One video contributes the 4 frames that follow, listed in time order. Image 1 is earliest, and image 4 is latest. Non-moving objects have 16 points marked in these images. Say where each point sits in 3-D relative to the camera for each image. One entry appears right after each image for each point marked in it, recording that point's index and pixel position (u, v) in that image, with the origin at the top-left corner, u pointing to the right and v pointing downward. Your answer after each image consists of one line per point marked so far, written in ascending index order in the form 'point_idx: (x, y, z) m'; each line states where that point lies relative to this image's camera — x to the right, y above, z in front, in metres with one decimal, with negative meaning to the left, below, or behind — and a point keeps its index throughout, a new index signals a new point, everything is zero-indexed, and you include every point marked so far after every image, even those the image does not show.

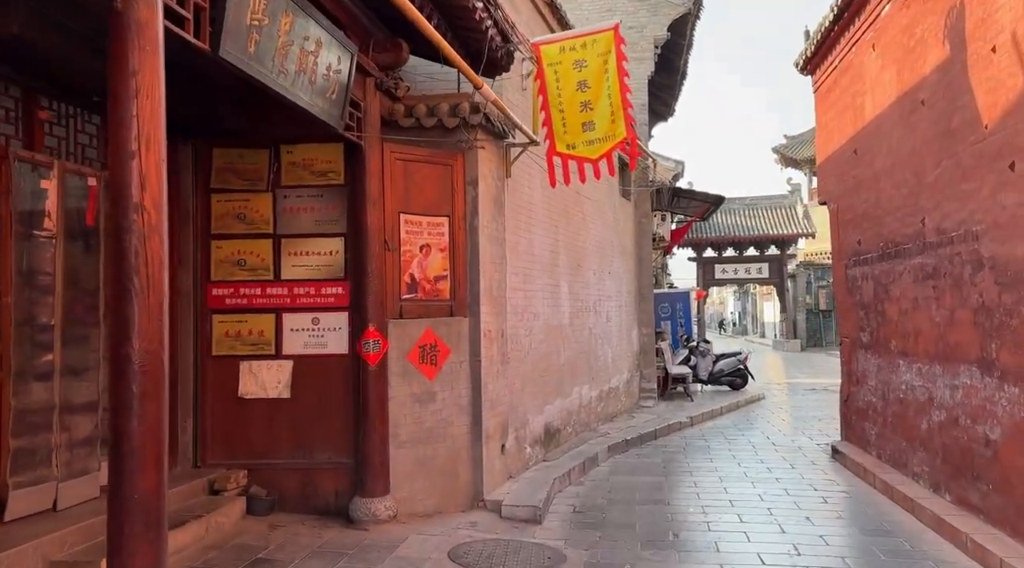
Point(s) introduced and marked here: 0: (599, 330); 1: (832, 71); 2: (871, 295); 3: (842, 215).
0: (+1.1, -0.6, +10.6) m
1: (+3.4, +2.3, +9.0) m
2: (+3.4, -0.1, +7.9) m
3: (+3.5, +0.7, +8.7) m
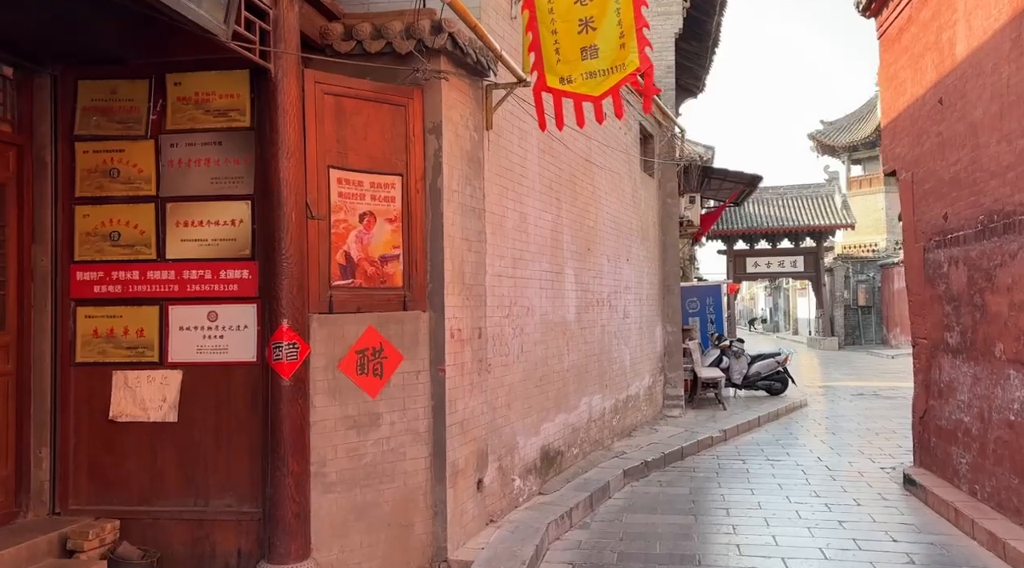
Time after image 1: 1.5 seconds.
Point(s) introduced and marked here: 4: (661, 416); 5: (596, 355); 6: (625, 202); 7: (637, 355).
0: (+1.1, -0.5, +8.9) m
1: (+3.4, +2.4, +7.2) m
2: (+3.3, 0.0, +6.1) m
3: (+3.4, +0.8, +6.9) m
4: (+1.9, -1.7, +10.8) m
5: (+0.8, -0.7, +8.1) m
6: (+1.3, +0.9, +9.4) m
7: (+1.5, -0.8, +9.8) m
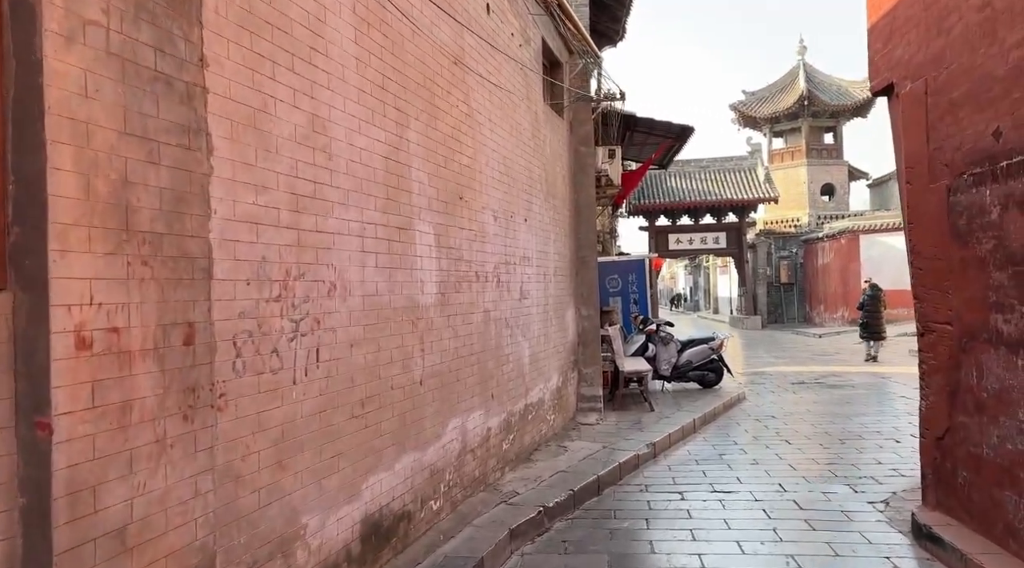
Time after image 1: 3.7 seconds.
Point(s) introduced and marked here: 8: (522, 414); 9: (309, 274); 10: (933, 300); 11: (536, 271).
0: (0.0, -0.3, +6.3) m
1: (+2.3, +2.6, +4.8) m
2: (+2.4, +0.2, +3.7) m
3: (+2.5, +1.1, +4.6) m
4: (+0.6, -1.4, +8.4) m
5: (-0.3, -0.5, +5.5) m
6: (+0.1, +1.2, +6.9) m
7: (+0.2, -0.6, +7.3) m
8: (+0.1, -1.0, +6.6) m
9: (-0.8, 0.0, +3.4) m
10: (+2.5, -0.1, +5.0) m
11: (+0.2, +0.1, +7.3) m
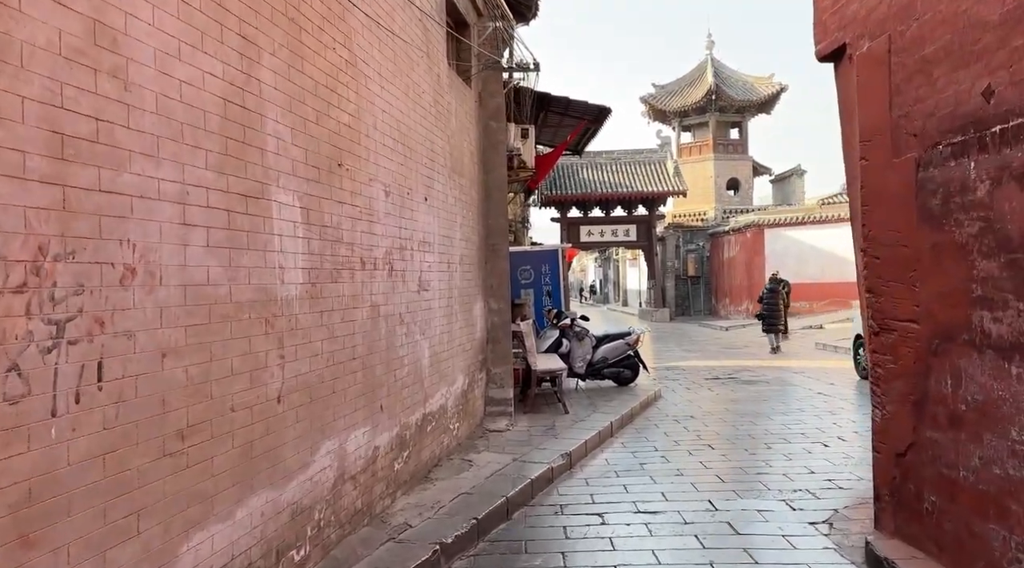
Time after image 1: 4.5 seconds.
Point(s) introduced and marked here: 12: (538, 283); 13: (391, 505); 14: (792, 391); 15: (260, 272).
0: (-0.7, -0.2, +5.3) m
1: (+1.8, +2.7, +4.0) m
2: (+2.0, +0.2, +3.0) m
3: (+2.0, +1.1, +3.8) m
4: (-0.3, -1.3, +7.5) m
5: (-0.8, -0.4, +4.5) m
6: (-0.6, +1.2, +5.9) m
7: (-0.5, -0.5, +6.3) m
8: (-0.6, -0.9, +5.7) m
9: (-1.2, +0.1, +2.4) m
10: (+2.0, -0.1, +4.3) m
11: (-0.6, +0.2, +6.3) m
12: (+0.4, 0.0, +11.9) m
13: (-0.7, -1.3, +5.0) m
14: (+4.1, -1.6, +12.1) m
15: (-1.0, +0.1, +3.4) m
